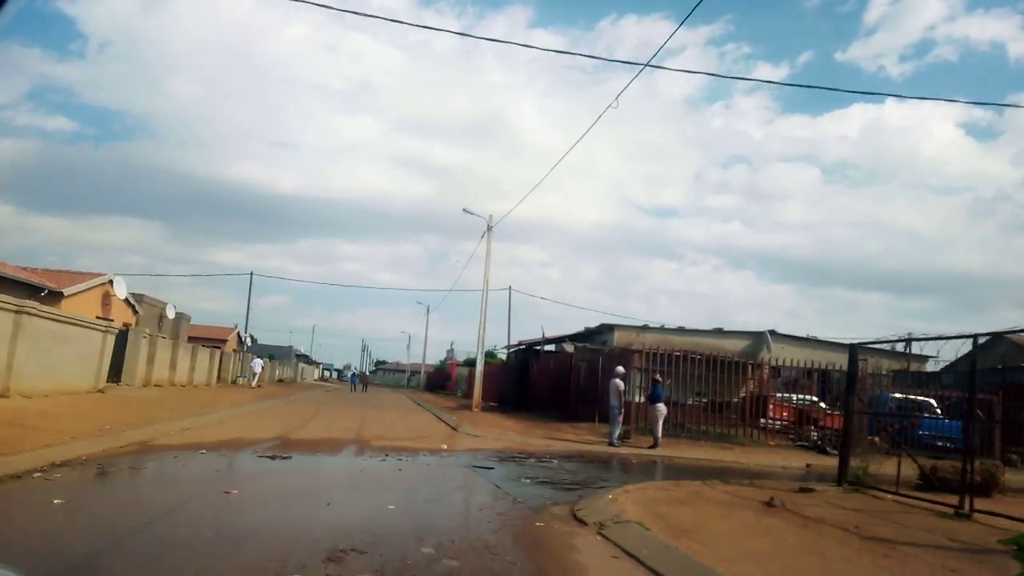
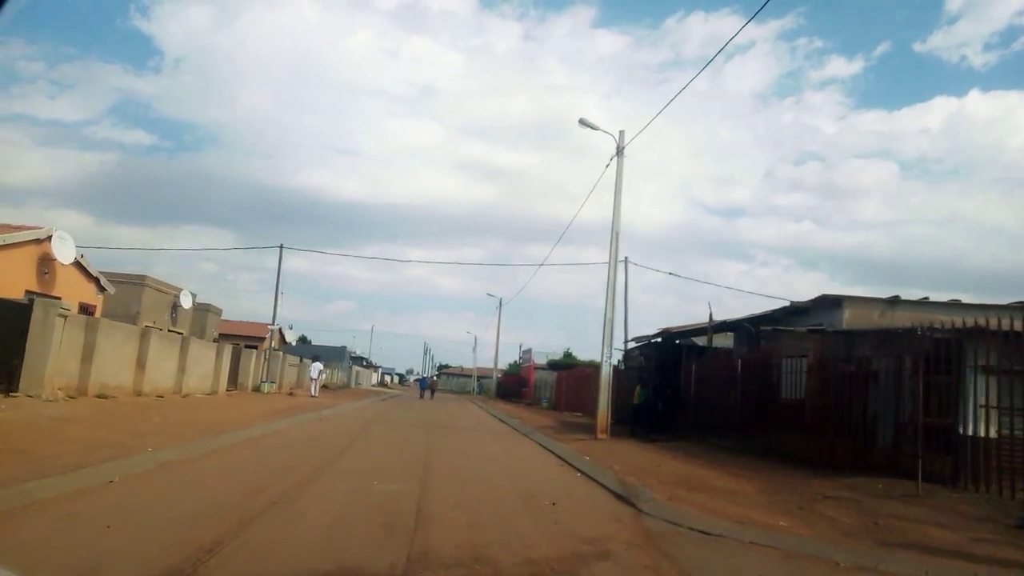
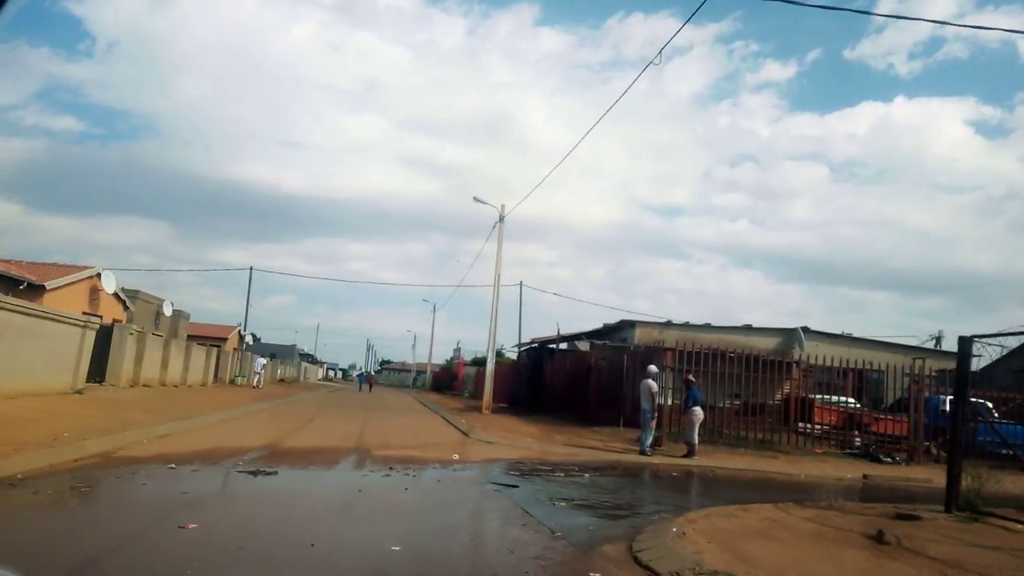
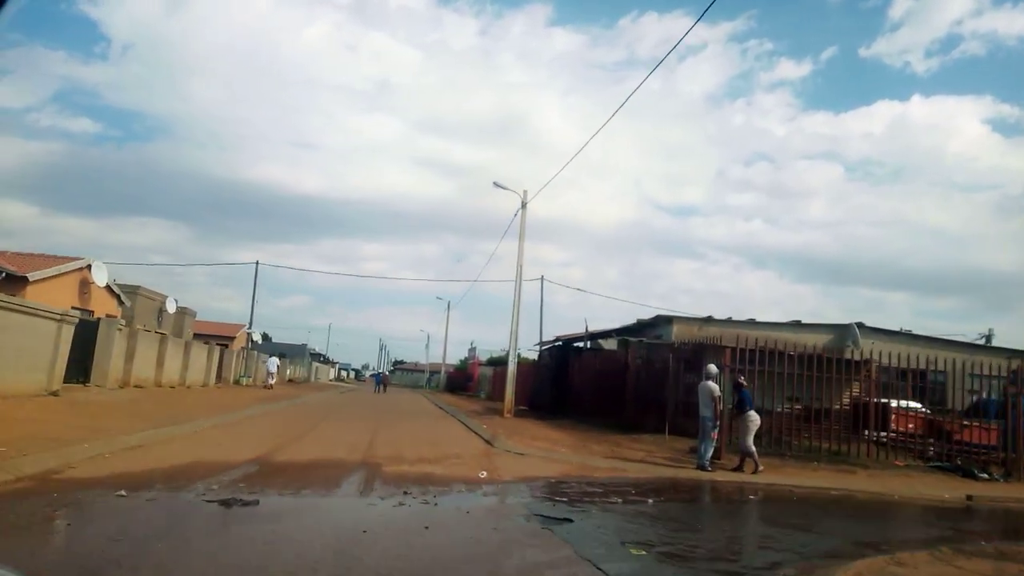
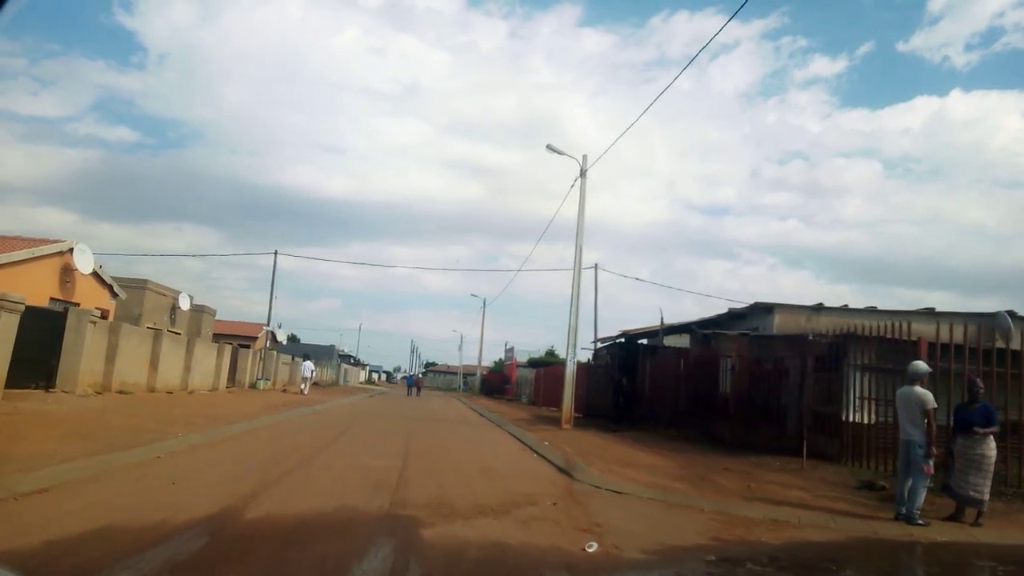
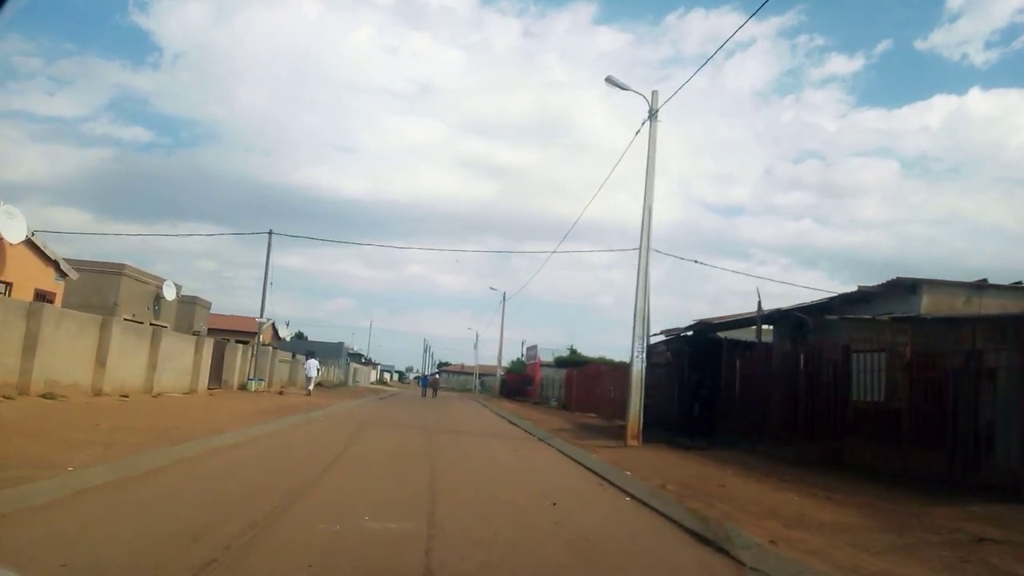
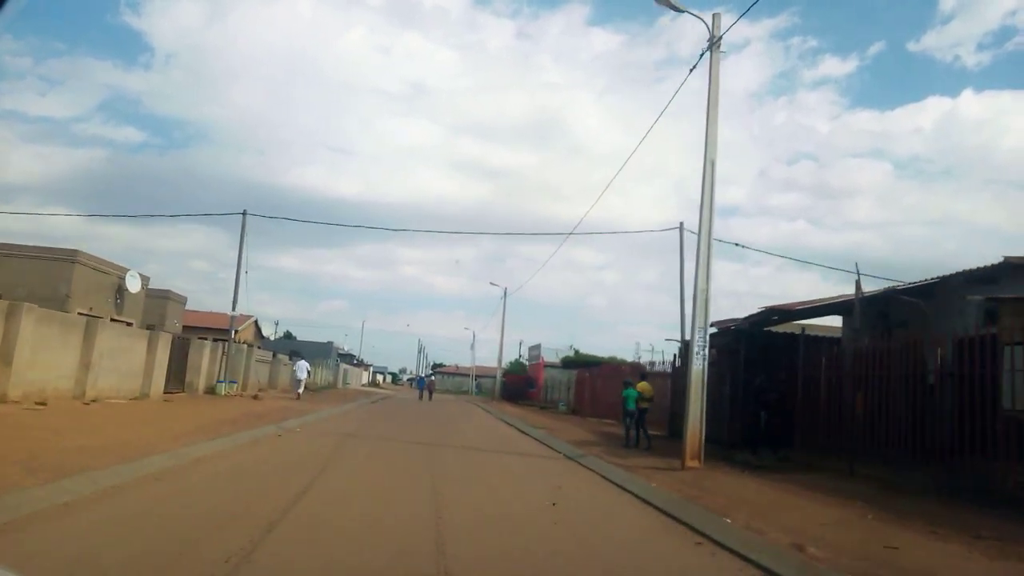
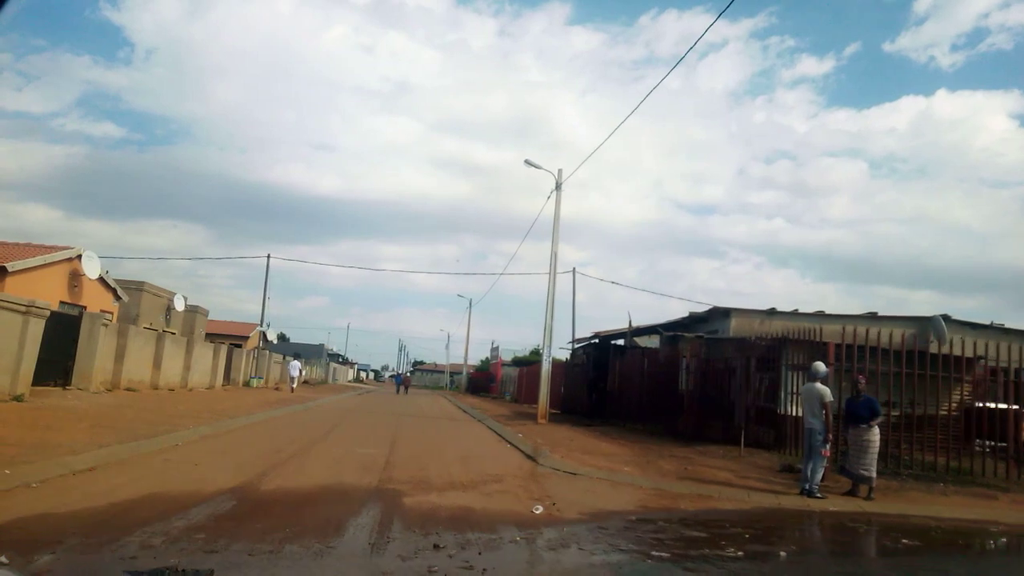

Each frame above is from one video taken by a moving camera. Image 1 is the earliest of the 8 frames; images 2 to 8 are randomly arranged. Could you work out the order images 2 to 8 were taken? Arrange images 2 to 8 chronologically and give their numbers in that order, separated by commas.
3, 4, 8, 5, 2, 6, 7
